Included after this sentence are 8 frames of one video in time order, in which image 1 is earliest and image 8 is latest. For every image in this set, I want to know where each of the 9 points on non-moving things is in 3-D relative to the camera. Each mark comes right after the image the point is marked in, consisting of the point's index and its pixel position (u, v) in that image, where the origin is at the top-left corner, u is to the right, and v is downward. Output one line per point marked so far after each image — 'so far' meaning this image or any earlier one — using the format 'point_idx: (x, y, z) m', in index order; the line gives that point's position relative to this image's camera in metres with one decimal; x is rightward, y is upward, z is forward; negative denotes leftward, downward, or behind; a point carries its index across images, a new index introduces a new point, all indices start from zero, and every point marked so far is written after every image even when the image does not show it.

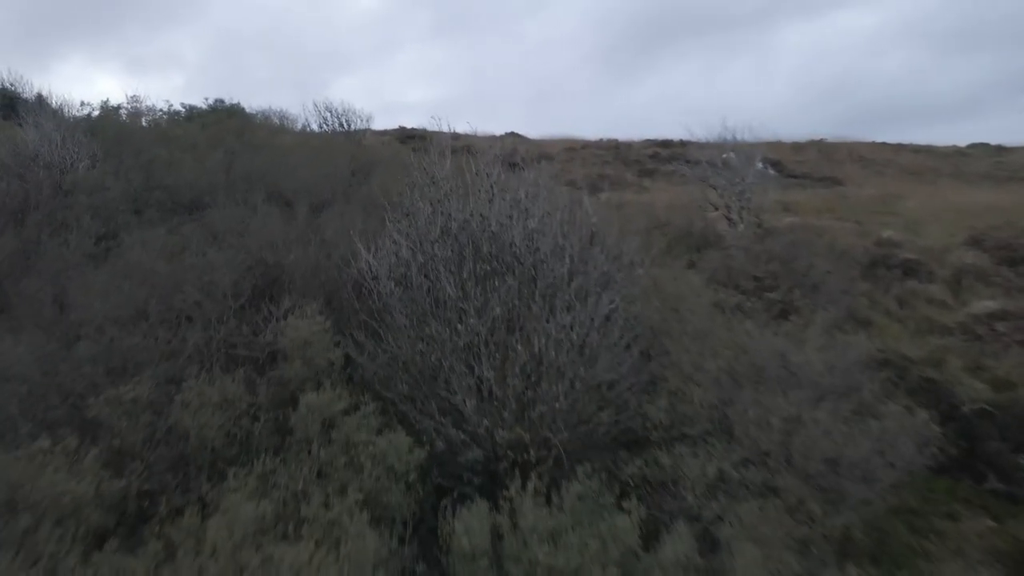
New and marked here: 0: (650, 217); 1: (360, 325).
0: (+3.3, +1.6, +18.3) m
1: (-1.9, -0.5, +9.2) m
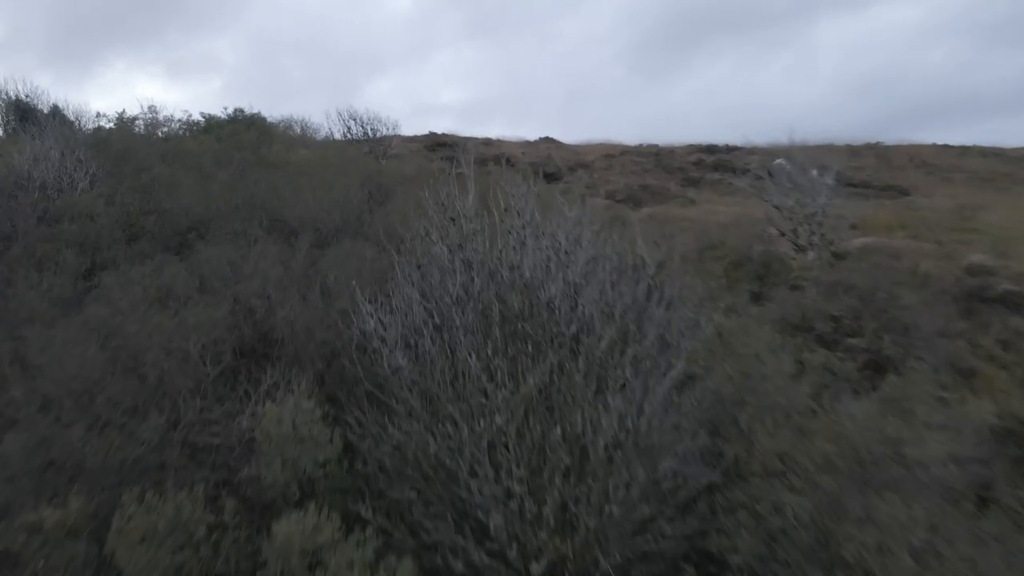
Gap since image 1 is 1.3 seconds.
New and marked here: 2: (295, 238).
0: (+4.1, +1.0, +16.4) m
1: (-1.5, -1.1, +7.5) m
2: (-3.2, +0.6, +11.2) m
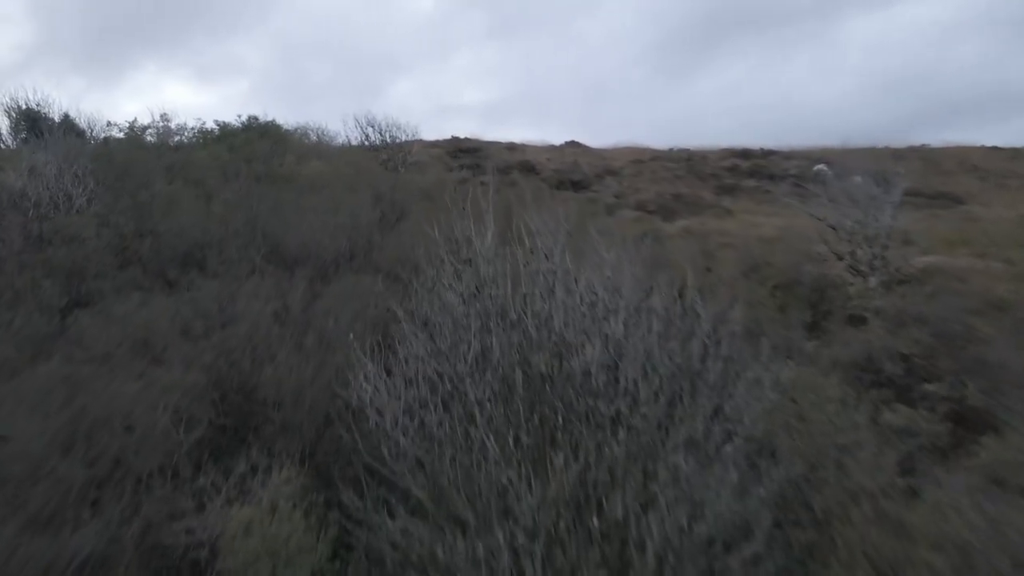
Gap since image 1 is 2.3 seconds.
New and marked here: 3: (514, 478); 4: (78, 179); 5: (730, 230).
0: (+4.6, +0.5, +15.0) m
1: (-1.3, -1.6, +6.3) m
2: (-2.9, +0.2, +10.1) m
3: (0.0, -1.3, +5.4) m
4: (-8.8, +2.2, +15.5) m
5: (+5.5, +1.5, +19.2) m
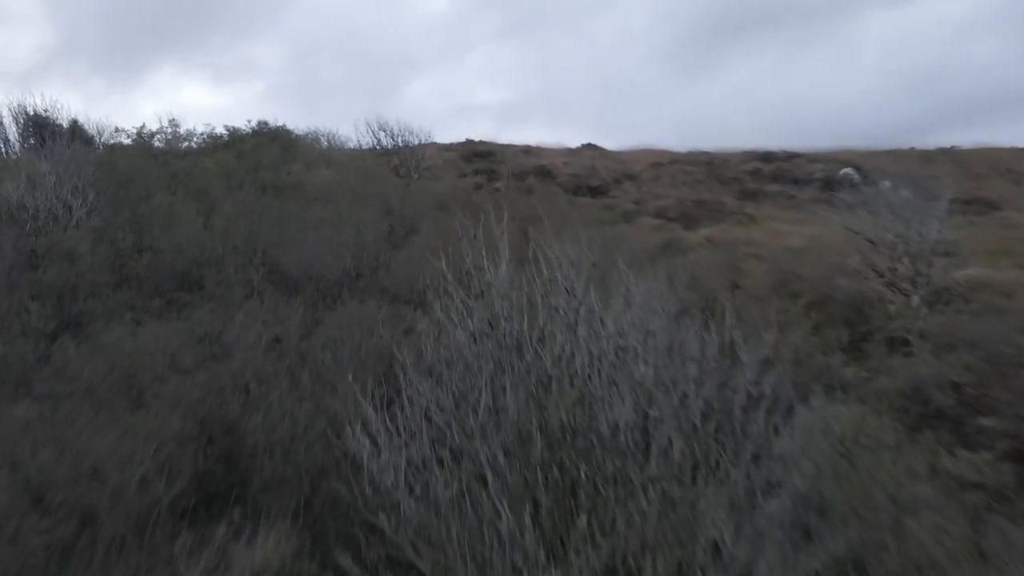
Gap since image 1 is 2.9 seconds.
0: (+4.9, +0.2, +14.2) m
1: (-1.2, -1.9, +5.6) m
2: (-2.7, -0.1, +9.4) m
3: (+0.1, -1.6, +4.7) m
4: (-8.5, +1.9, +14.9) m
5: (+5.9, +1.2, +18.4) m
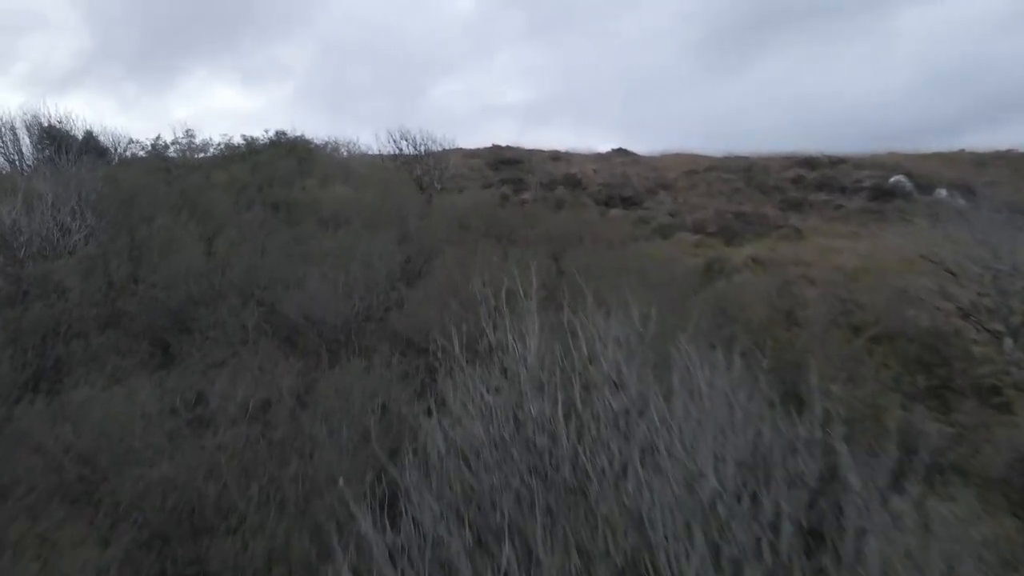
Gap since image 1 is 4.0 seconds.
0: (+5.4, -0.3, +12.7) m
1: (-1.0, -2.4, +4.4) m
2: (-2.4, -0.6, +8.3) m
3: (+0.3, -2.1, +3.4) m
4: (-8.0, +1.4, +14.0) m
5: (+6.5, +0.7, +16.9) m
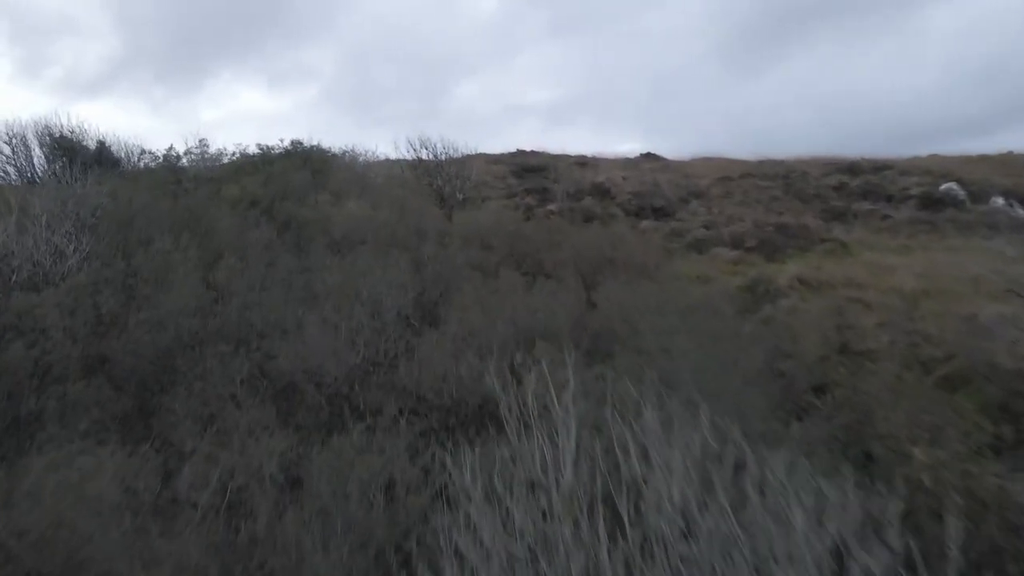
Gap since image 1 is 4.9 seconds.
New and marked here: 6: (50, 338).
0: (+5.7, -0.7, +11.4) m
1: (-0.8, -2.9, +3.3) m
2: (-2.1, -1.1, +7.2) m
3: (+0.4, -2.6, +2.2) m
4: (-7.6, +0.9, +13.1) m
5: (+7.1, +0.2, +15.6) m
6: (-5.9, -0.6, +9.6) m
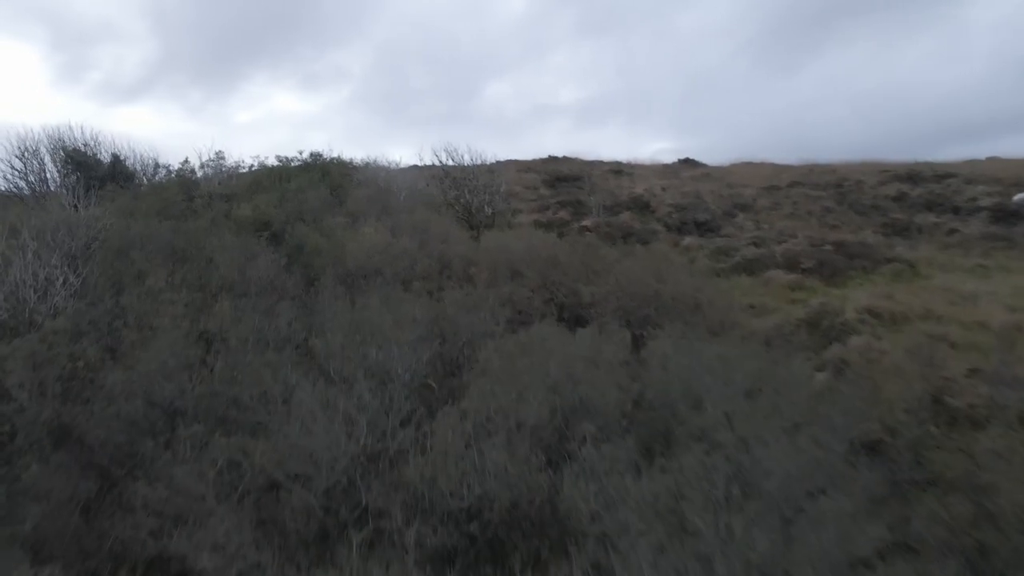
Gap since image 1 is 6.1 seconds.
0: (+6.2, -1.3, +9.7) m
1: (-0.7, -3.5, +1.8) m
2: (-1.8, -1.7, +5.8) m
3: (+0.4, -3.2, +0.8) m
4: (-7.1, +0.3, +11.9) m
5: (+7.7, -0.4, +13.8) m
6: (-5.5, -1.2, +8.4) m
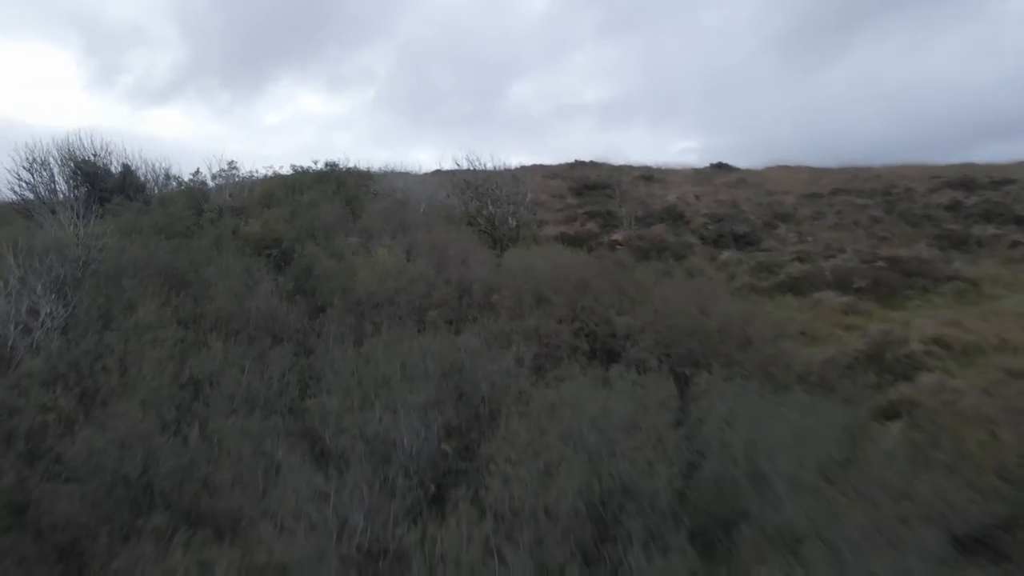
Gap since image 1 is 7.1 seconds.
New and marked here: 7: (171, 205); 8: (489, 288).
0: (+6.5, -1.8, +8.3) m
1: (-0.7, -3.9, +0.7) m
2: (-1.6, -2.2, +4.7) m
3: (+0.5, -3.7, -0.5) m
4: (-6.7, -0.1, +10.9) m
5: (+8.1, -0.8, +12.4) m
6: (-5.2, -1.7, +7.3) m
7: (-8.0, +1.9, +17.7) m
8: (-0.3, 0.0, +11.9) m
